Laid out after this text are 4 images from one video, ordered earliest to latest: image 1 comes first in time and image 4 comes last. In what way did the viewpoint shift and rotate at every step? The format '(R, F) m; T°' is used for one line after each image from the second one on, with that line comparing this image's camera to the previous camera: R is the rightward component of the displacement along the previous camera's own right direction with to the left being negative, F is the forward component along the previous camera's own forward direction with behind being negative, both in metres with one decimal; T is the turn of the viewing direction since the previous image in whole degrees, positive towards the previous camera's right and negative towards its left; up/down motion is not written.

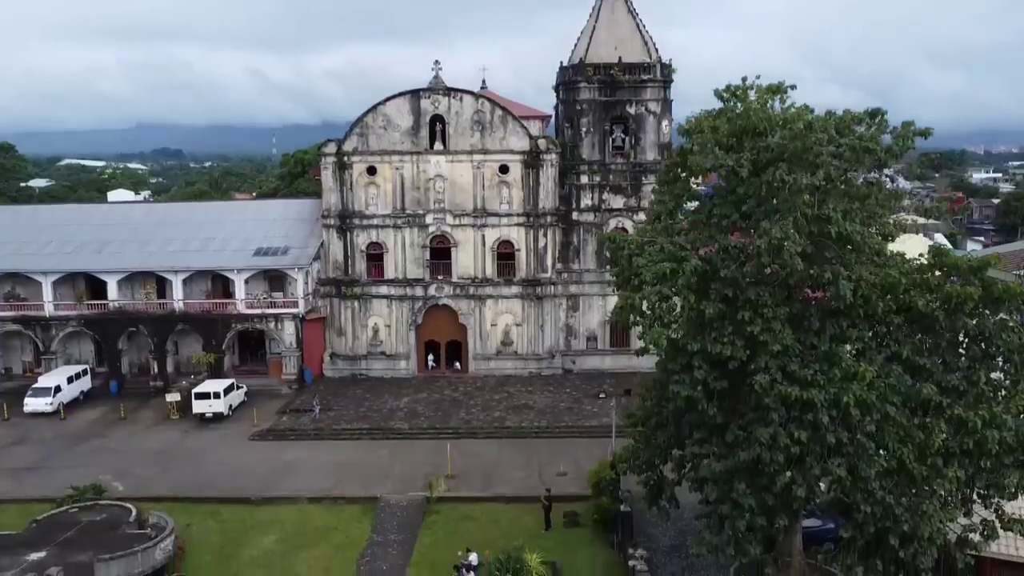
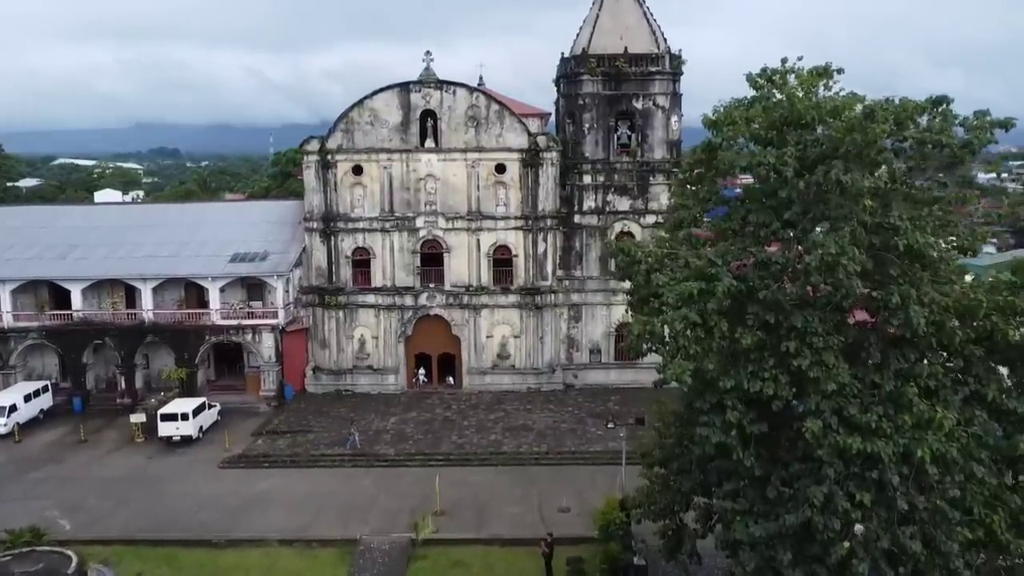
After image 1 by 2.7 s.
(+0.1, +2.6) m; 0°
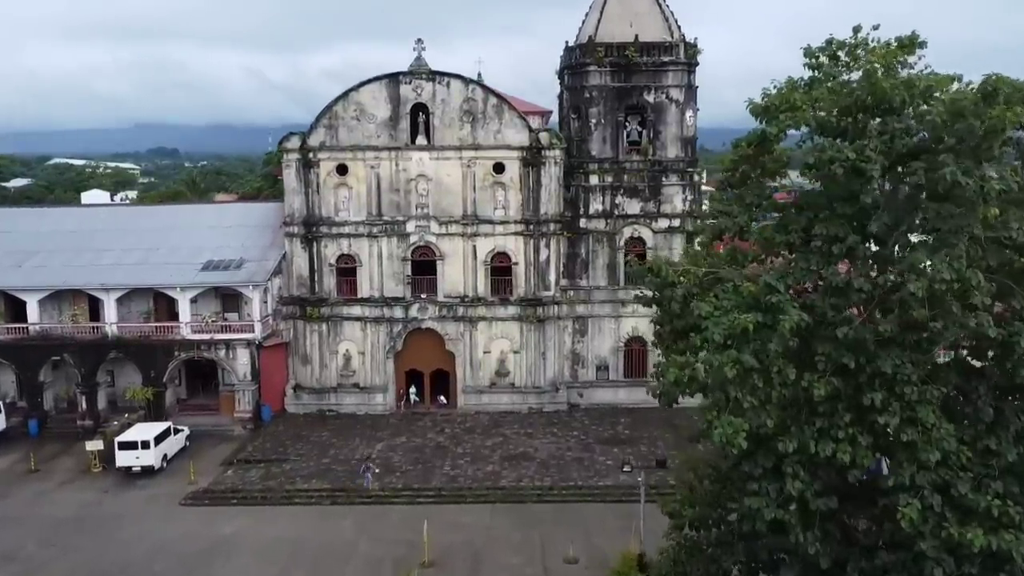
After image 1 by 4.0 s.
(0.0, +2.9) m; 0°
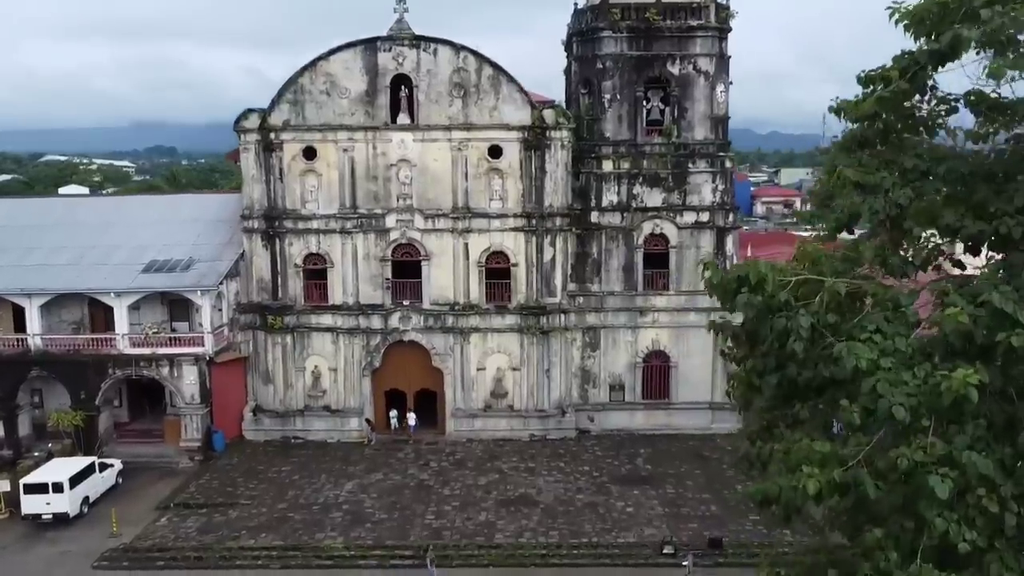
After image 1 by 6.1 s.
(0.0, +4.6) m; 0°
